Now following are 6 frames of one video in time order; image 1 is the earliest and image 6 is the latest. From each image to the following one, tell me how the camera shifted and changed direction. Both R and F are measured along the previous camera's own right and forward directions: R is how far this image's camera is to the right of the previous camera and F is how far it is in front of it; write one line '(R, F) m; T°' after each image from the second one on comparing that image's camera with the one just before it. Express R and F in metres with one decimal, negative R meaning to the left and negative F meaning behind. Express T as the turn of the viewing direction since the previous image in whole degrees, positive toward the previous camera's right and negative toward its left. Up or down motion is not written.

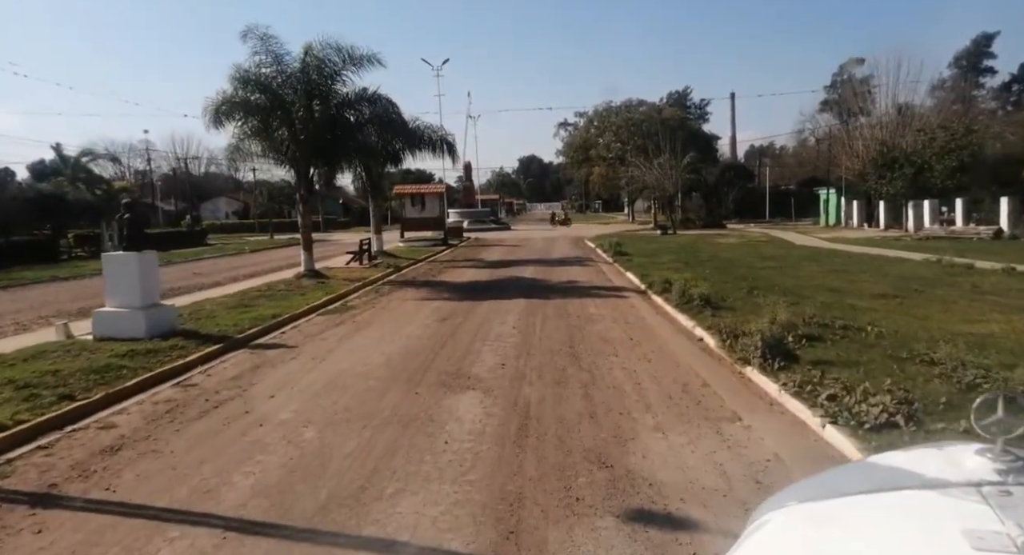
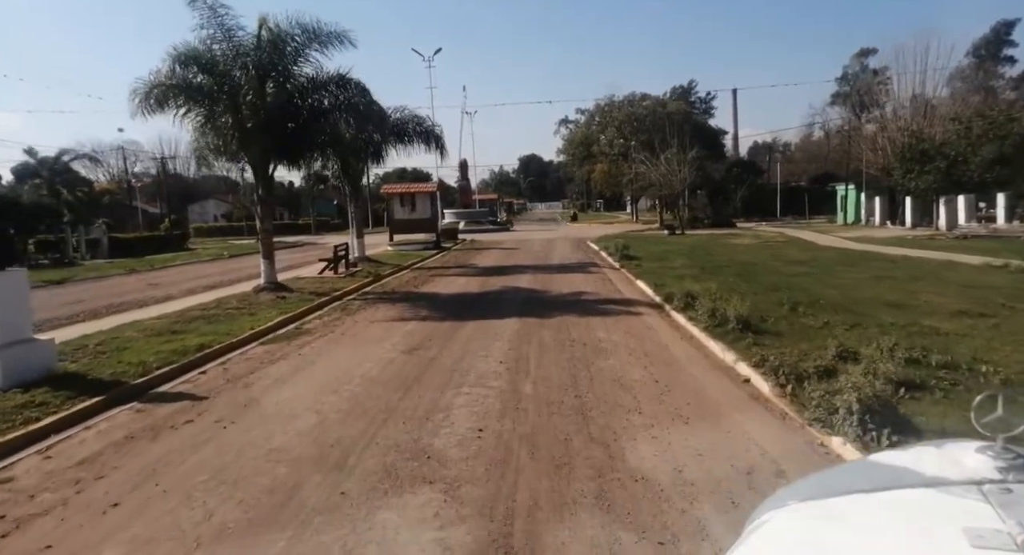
(+0.2, +3.0) m; 0°
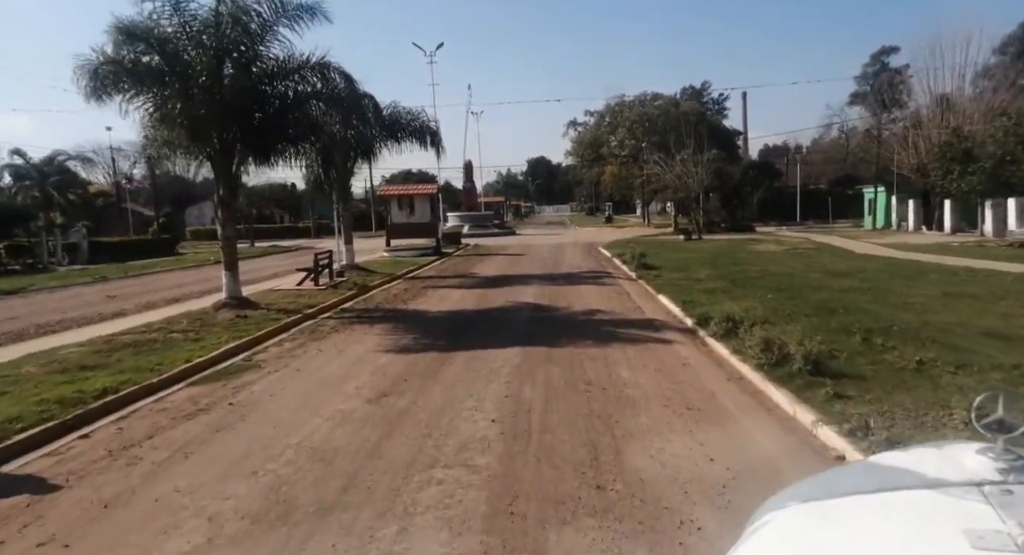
(+0.1, +2.8) m; -1°
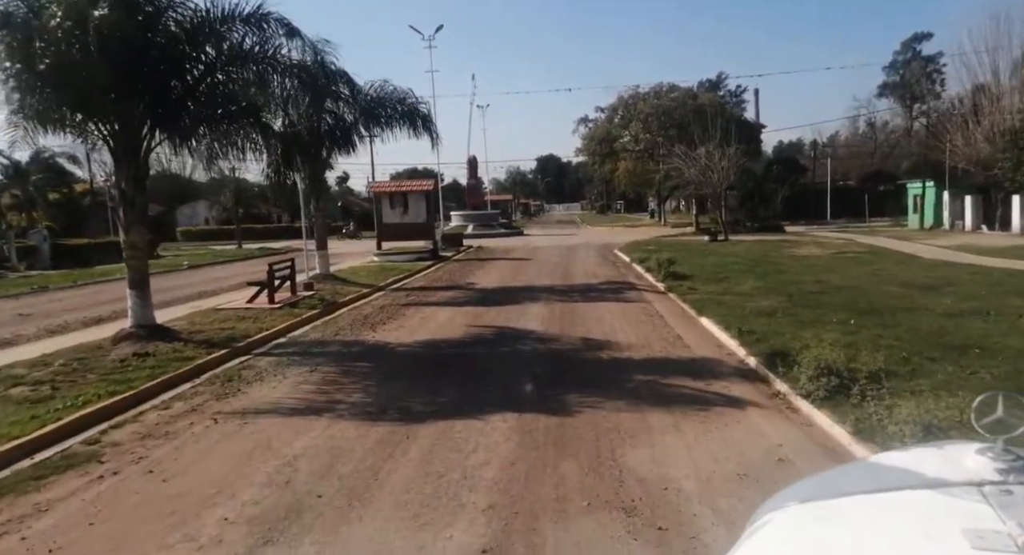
(+0.2, +4.1) m; -1°
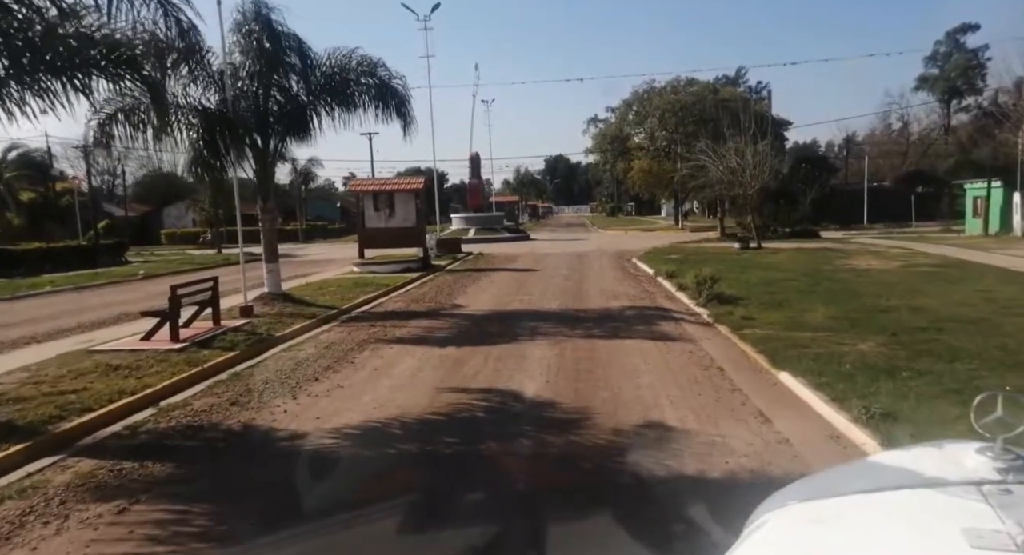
(+0.2, +4.7) m; -1°
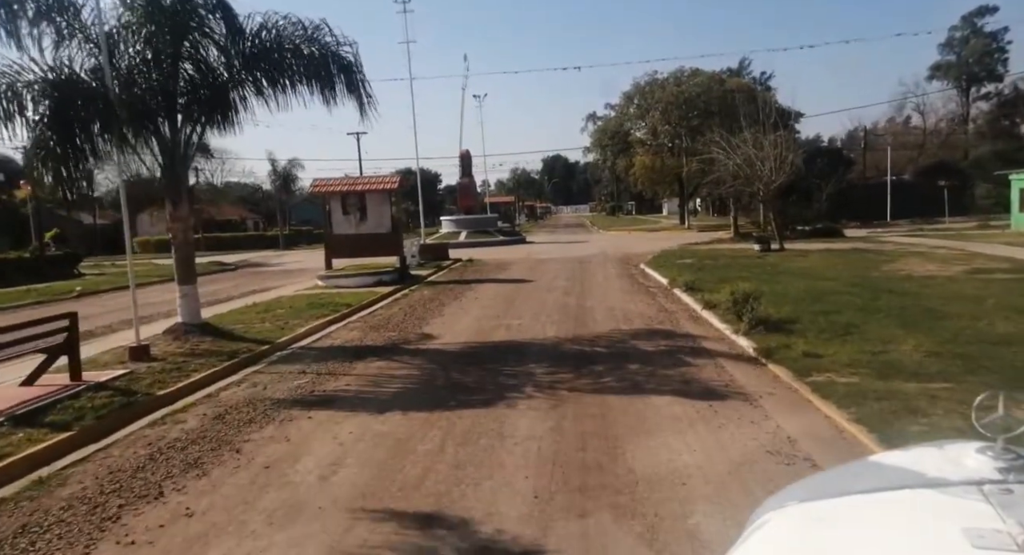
(+0.3, +4.0) m; 0°
